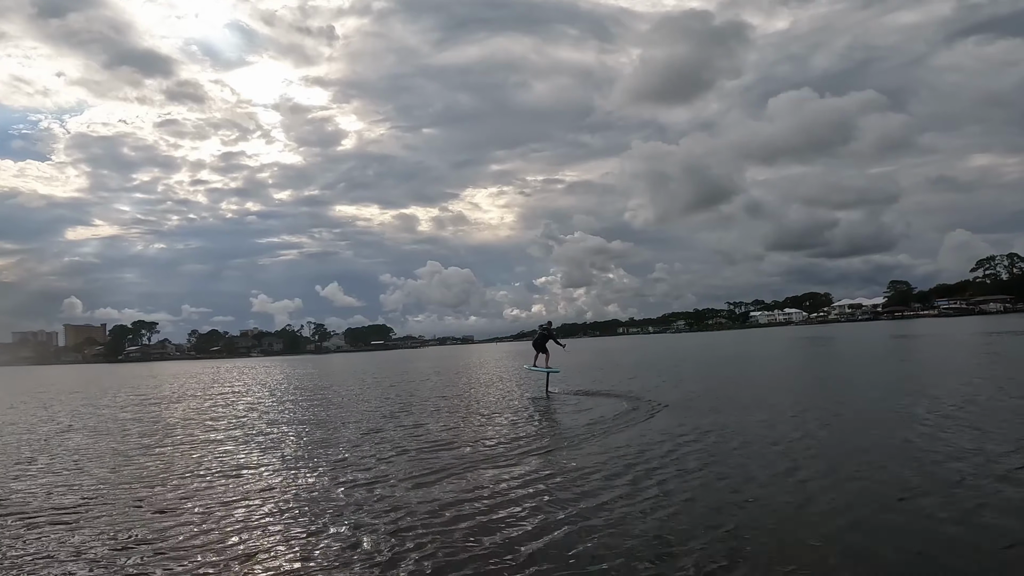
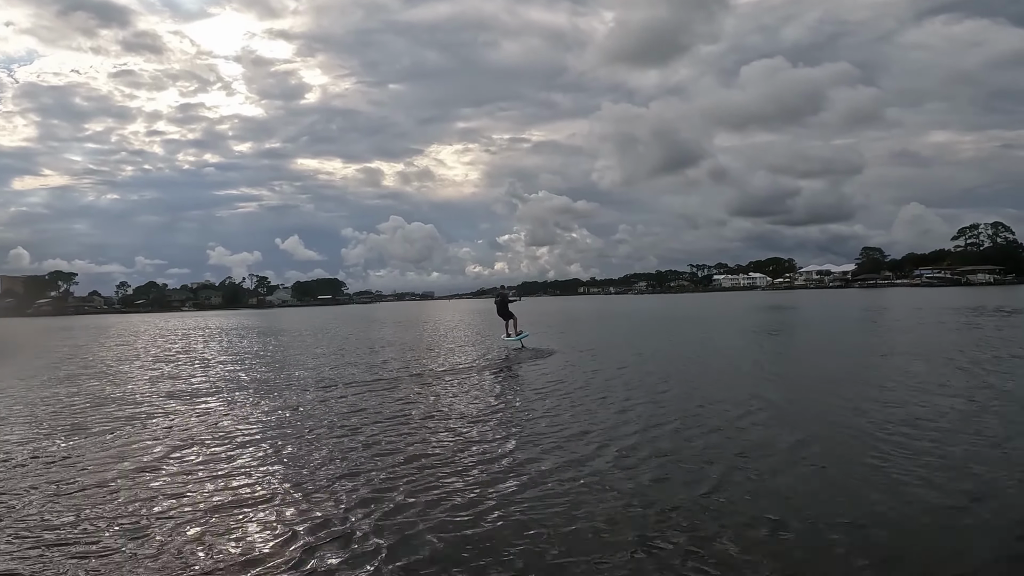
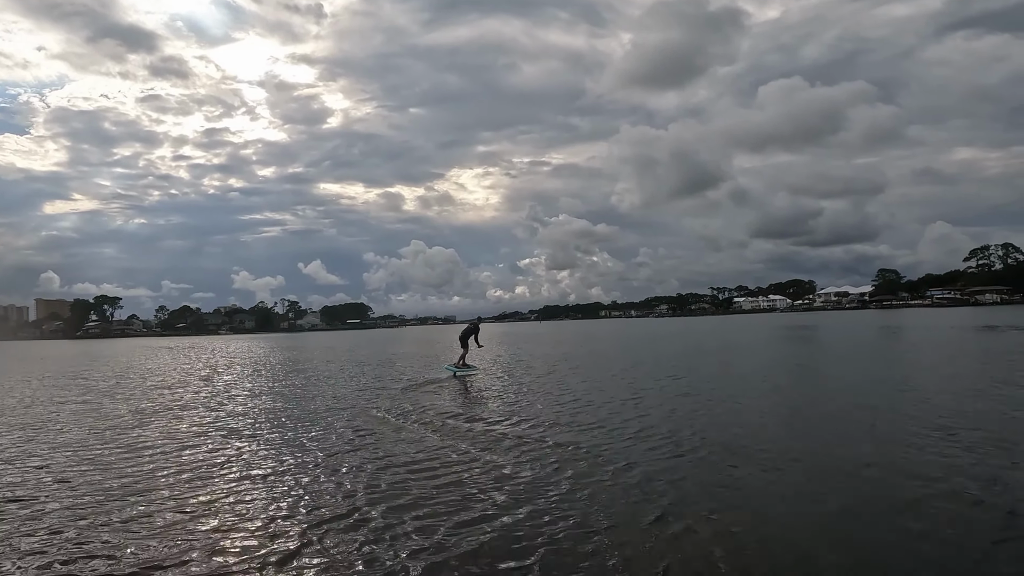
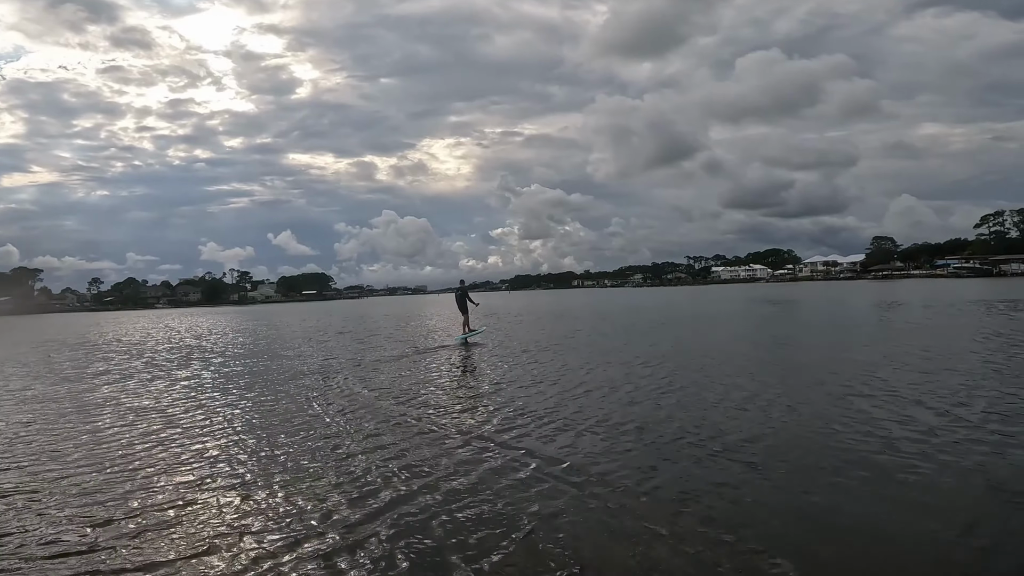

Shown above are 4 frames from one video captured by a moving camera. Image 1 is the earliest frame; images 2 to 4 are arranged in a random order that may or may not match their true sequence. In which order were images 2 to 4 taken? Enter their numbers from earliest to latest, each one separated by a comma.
3, 2, 4
